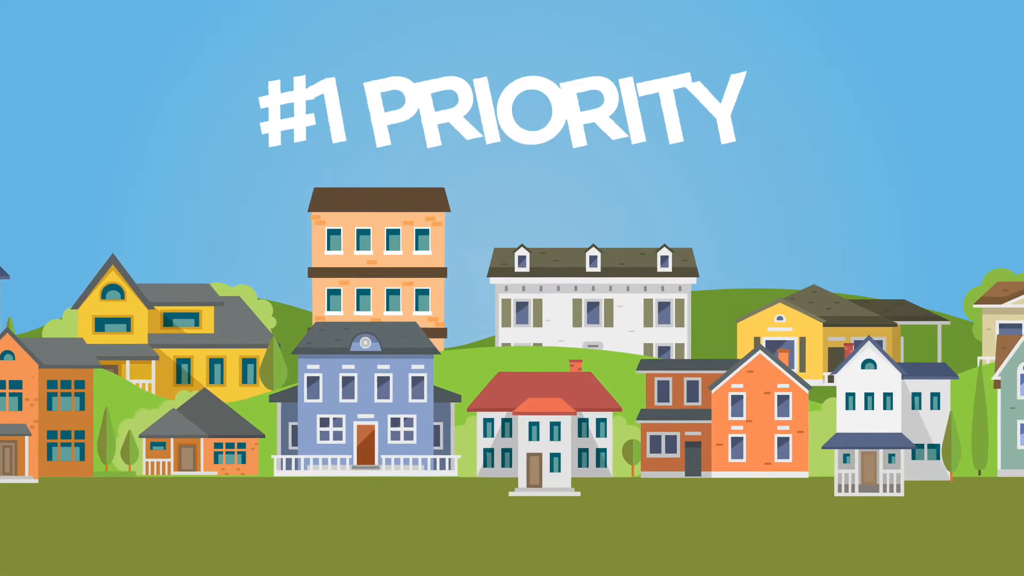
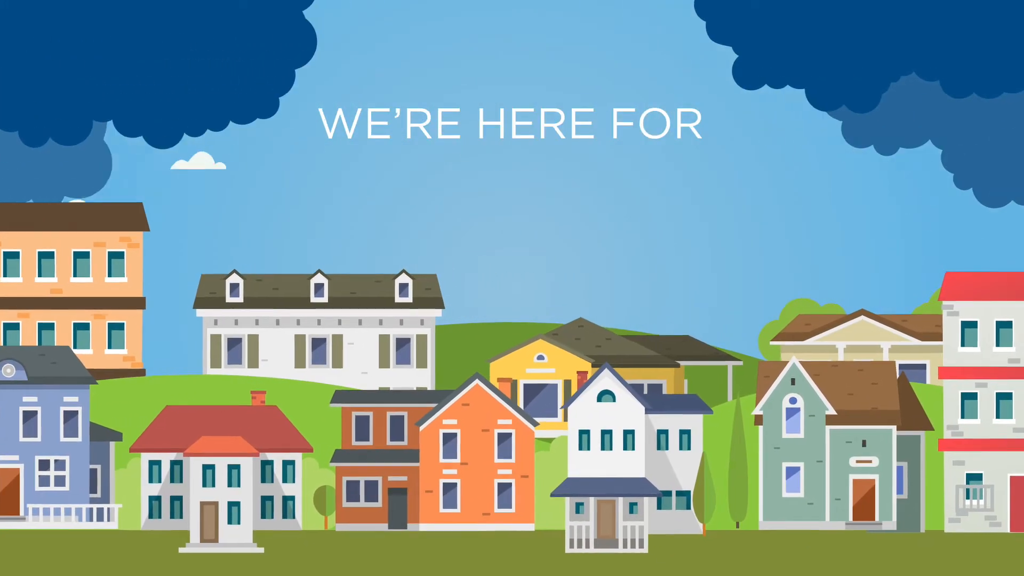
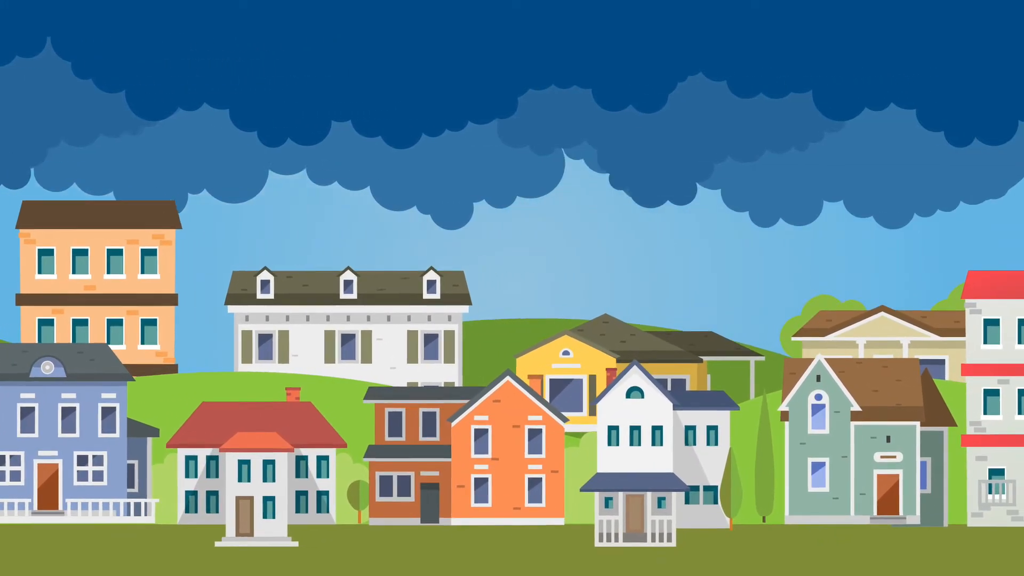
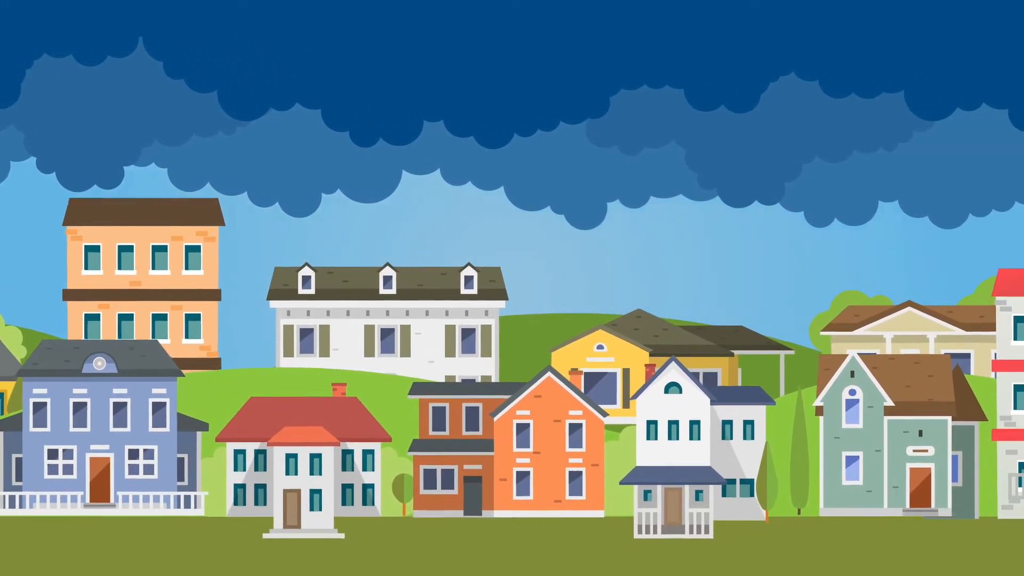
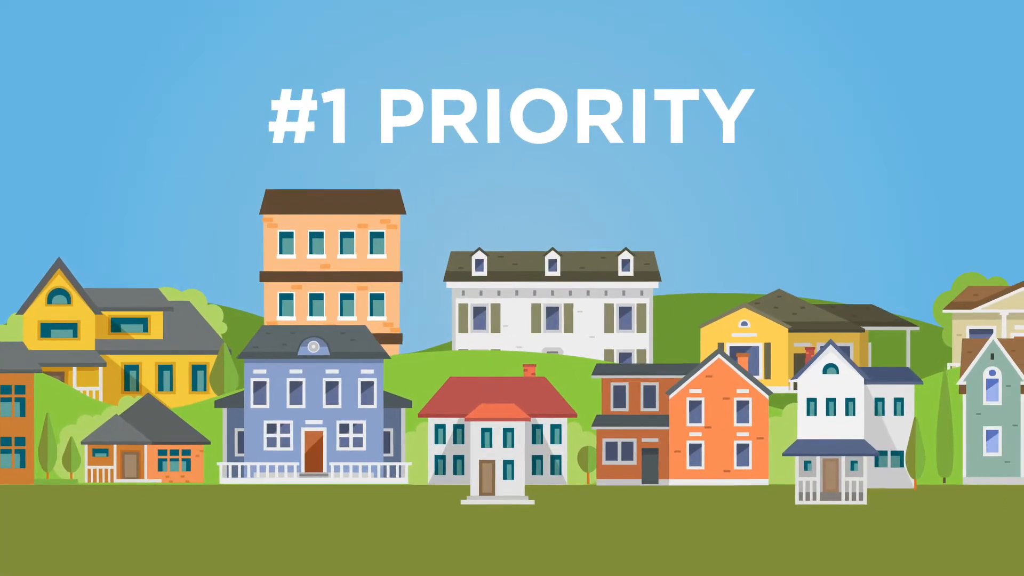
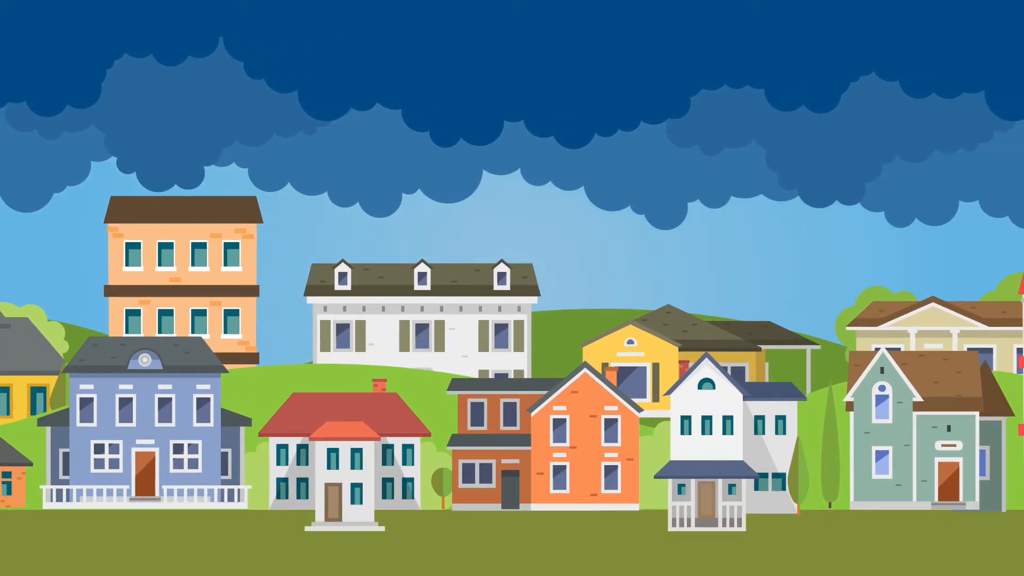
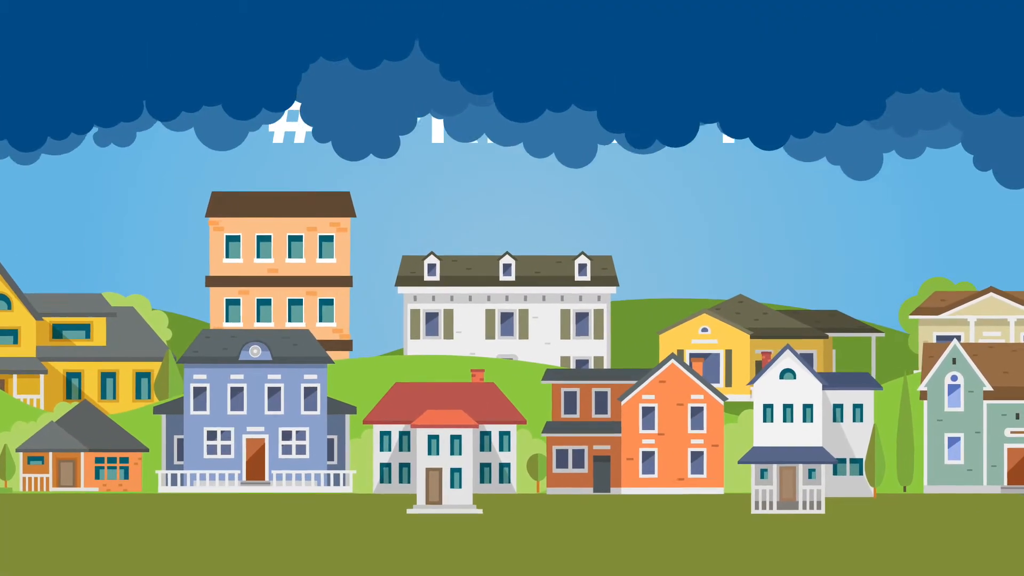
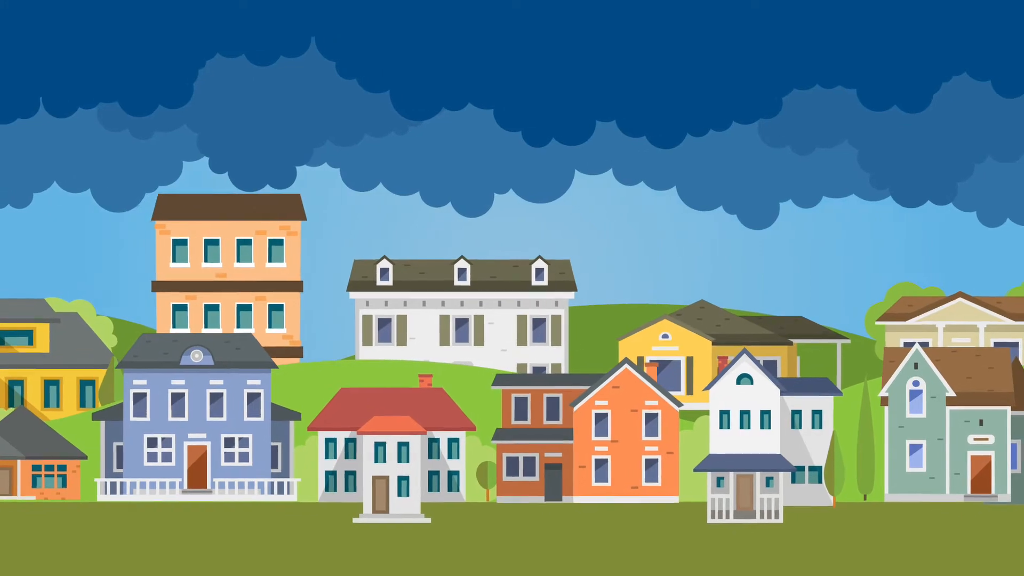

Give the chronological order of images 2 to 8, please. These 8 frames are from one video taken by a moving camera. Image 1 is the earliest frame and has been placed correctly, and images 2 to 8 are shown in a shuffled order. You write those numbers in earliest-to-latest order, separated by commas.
5, 7, 8, 6, 4, 3, 2
